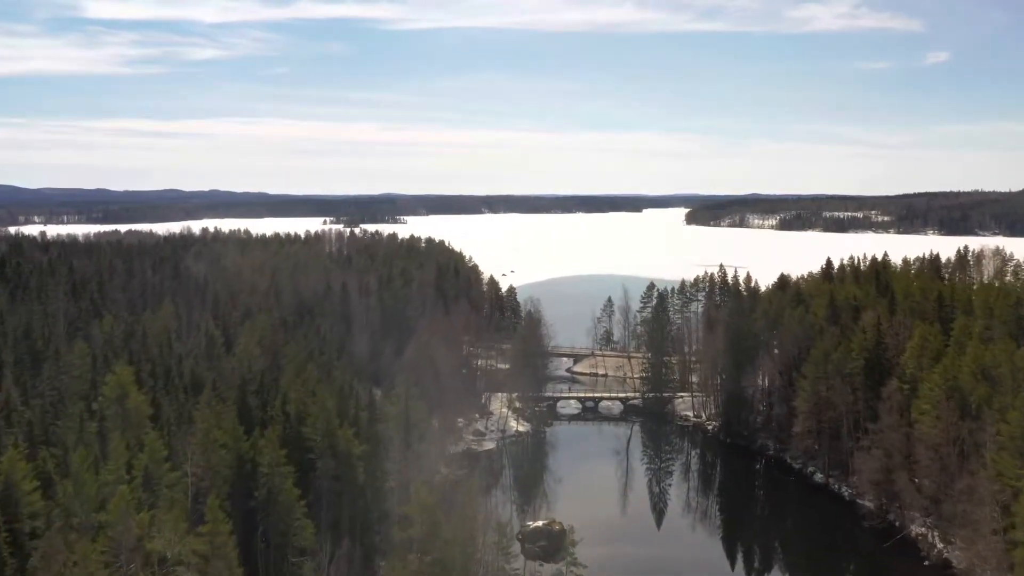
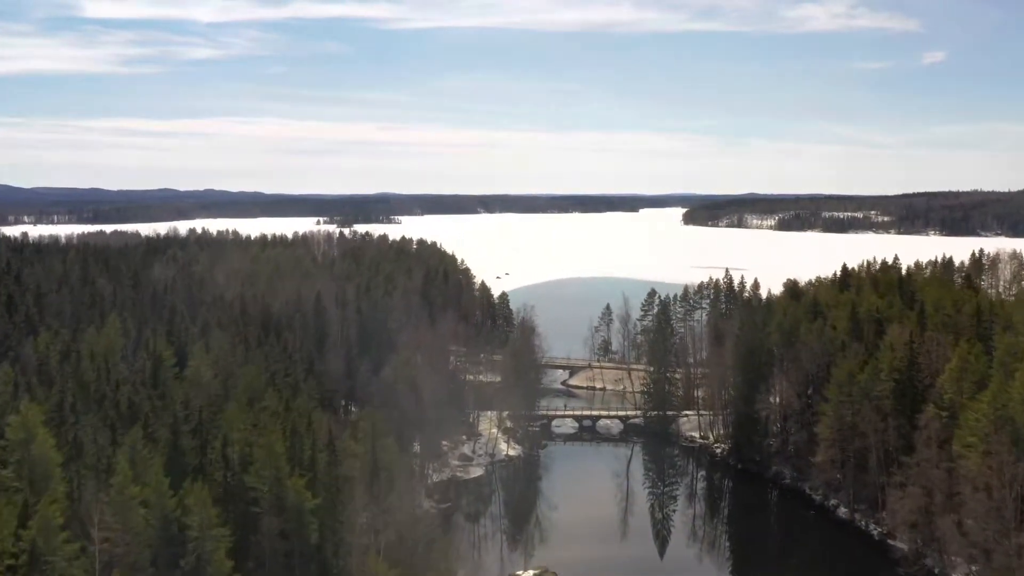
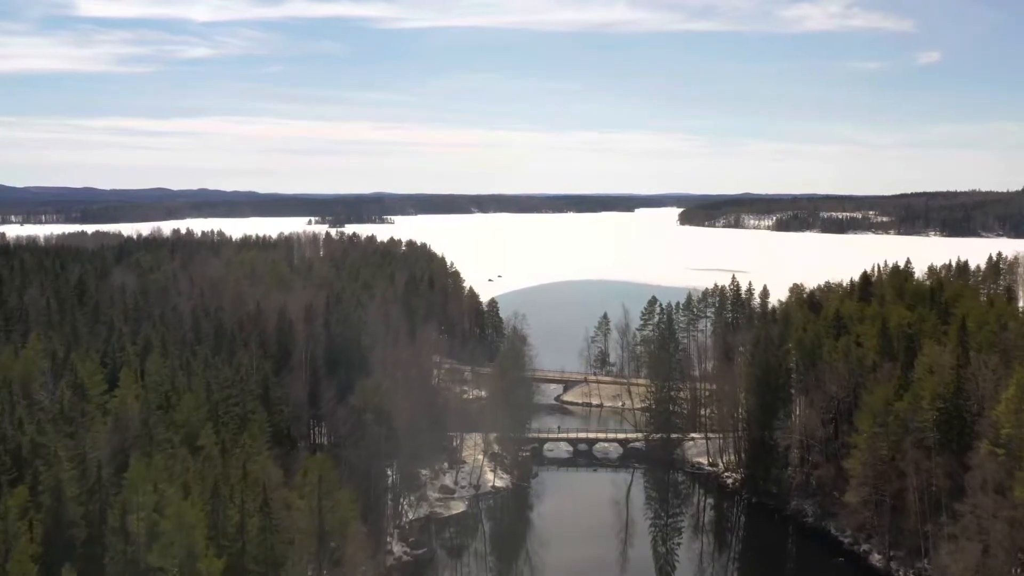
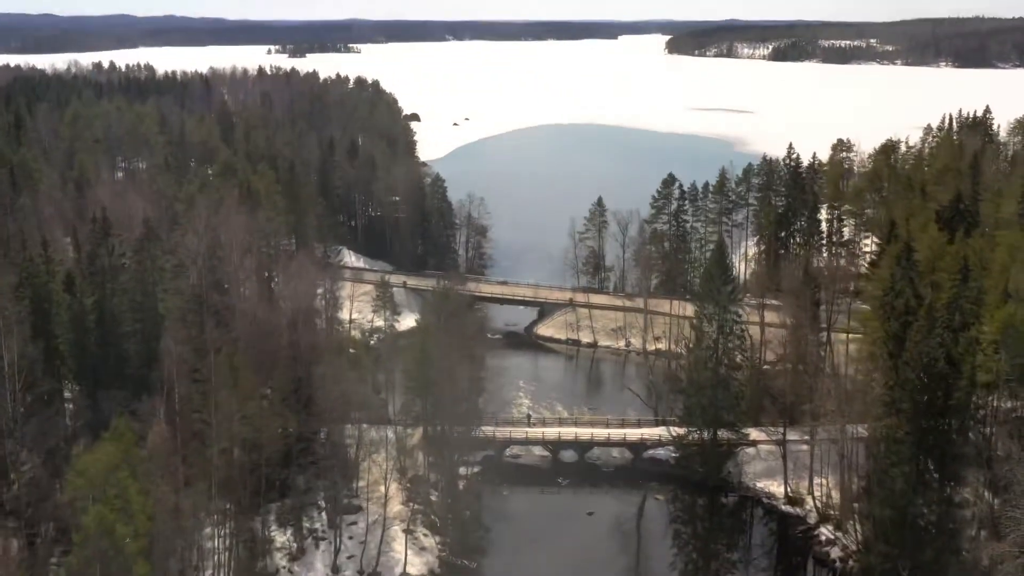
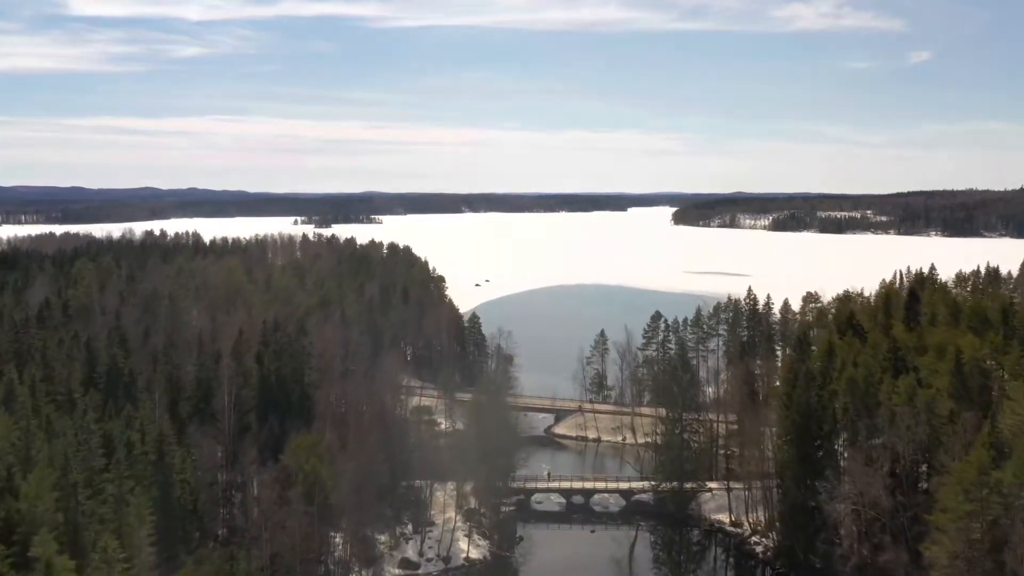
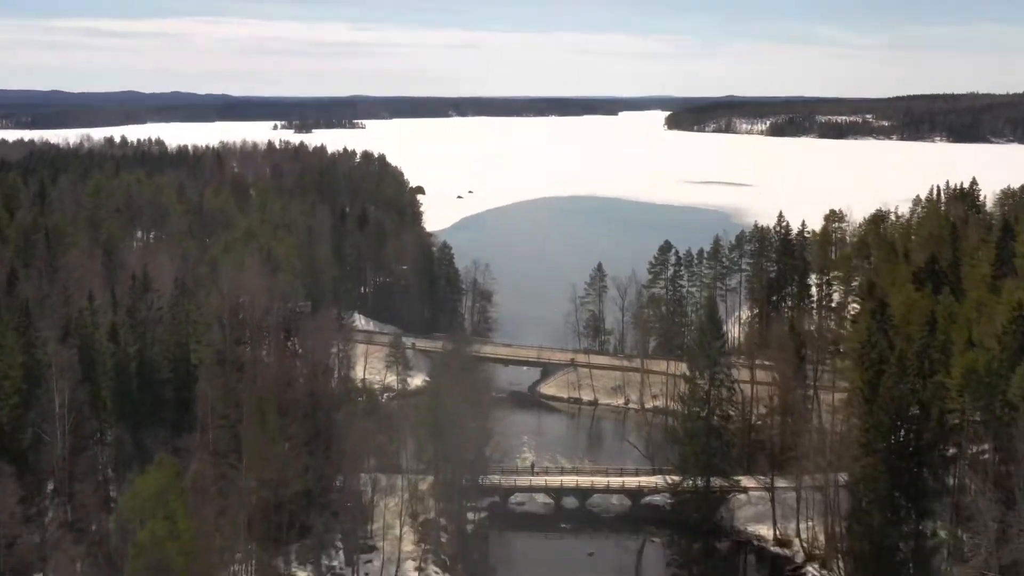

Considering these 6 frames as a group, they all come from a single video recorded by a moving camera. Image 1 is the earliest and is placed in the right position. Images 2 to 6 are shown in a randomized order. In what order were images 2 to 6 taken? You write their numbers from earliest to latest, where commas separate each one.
2, 3, 5, 6, 4
